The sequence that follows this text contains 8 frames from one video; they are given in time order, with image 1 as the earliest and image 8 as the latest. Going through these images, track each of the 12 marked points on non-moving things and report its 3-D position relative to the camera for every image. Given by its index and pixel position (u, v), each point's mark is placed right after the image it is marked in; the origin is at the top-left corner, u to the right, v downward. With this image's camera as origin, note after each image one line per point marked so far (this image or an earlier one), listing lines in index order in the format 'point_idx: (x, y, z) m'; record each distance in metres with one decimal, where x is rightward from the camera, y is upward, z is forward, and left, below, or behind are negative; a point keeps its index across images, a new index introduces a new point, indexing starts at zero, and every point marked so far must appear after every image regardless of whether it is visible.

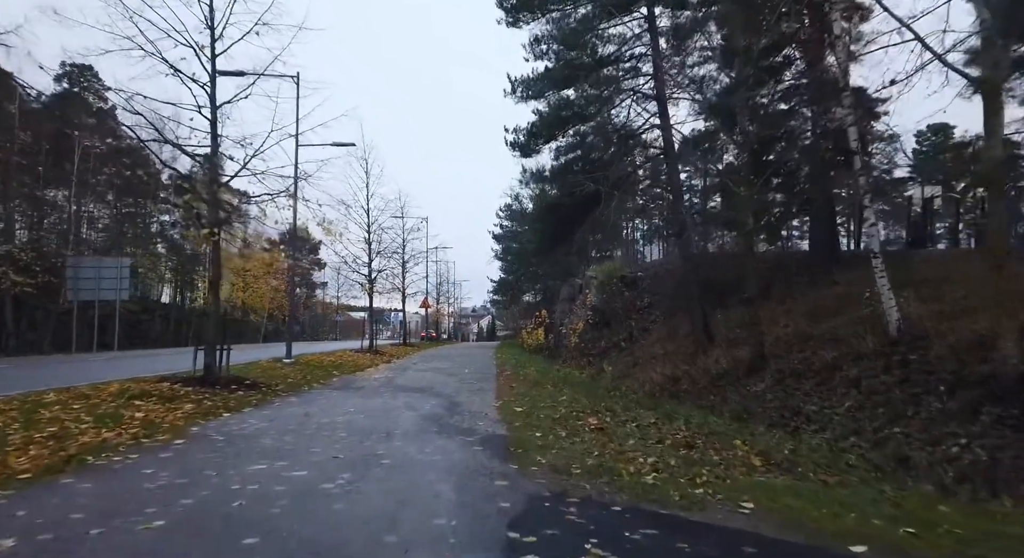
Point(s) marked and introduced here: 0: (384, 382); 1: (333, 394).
0: (-3.3, -2.6, +12.0) m
1: (-3.8, -2.4, +10.1) m
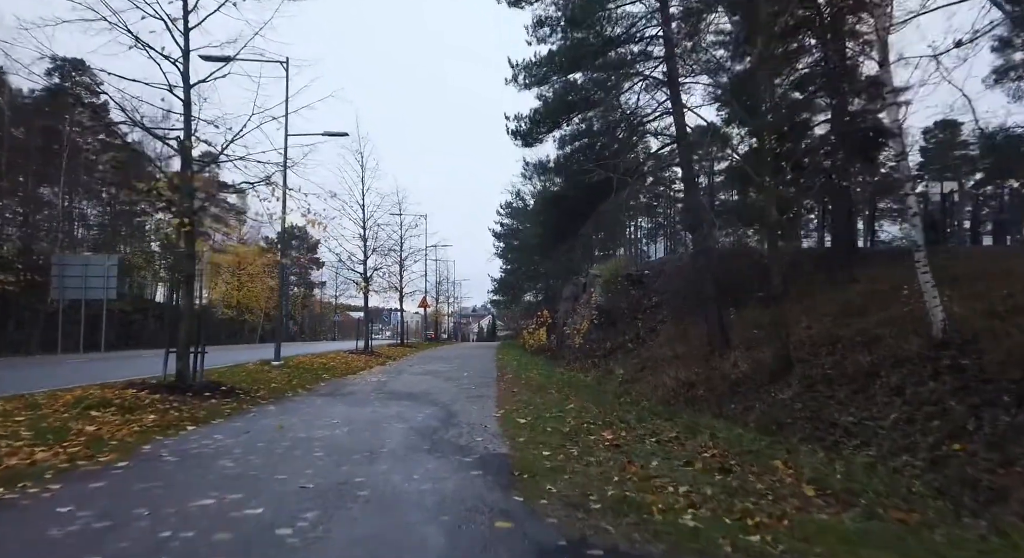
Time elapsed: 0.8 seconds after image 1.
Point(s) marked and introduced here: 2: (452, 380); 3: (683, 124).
0: (-3.2, -2.5, +11.1) m
1: (-3.7, -2.3, +9.2) m
2: (-1.6, -2.8, +13.2) m
3: (+4.7, +4.3, +13.4) m
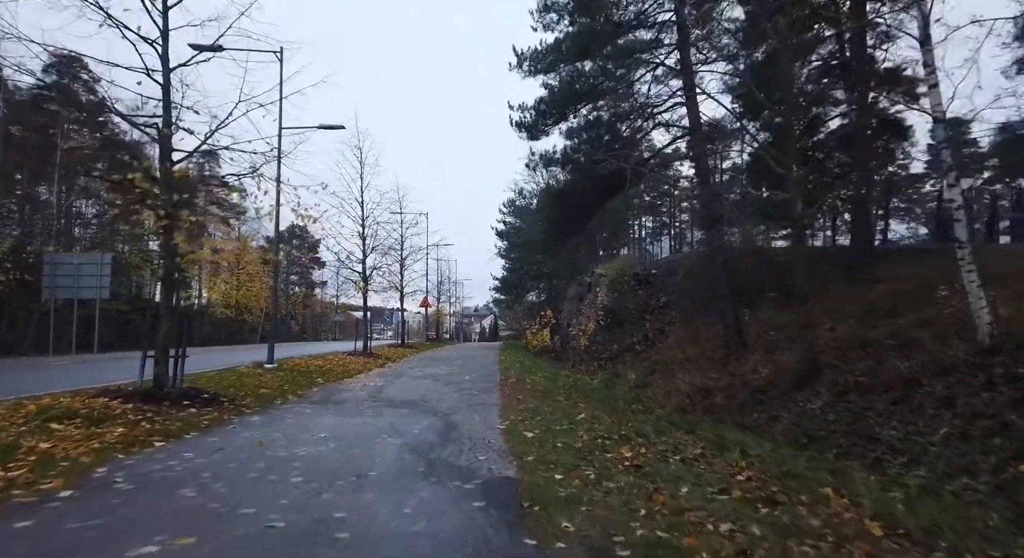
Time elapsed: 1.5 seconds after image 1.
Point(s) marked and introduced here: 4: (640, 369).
0: (-3.1, -2.5, +10.4) m
1: (-3.6, -2.3, +8.5) m
2: (-1.5, -2.8, +12.5) m
3: (+4.9, +4.3, +12.6) m
4: (+4.1, -2.9, +15.5) m
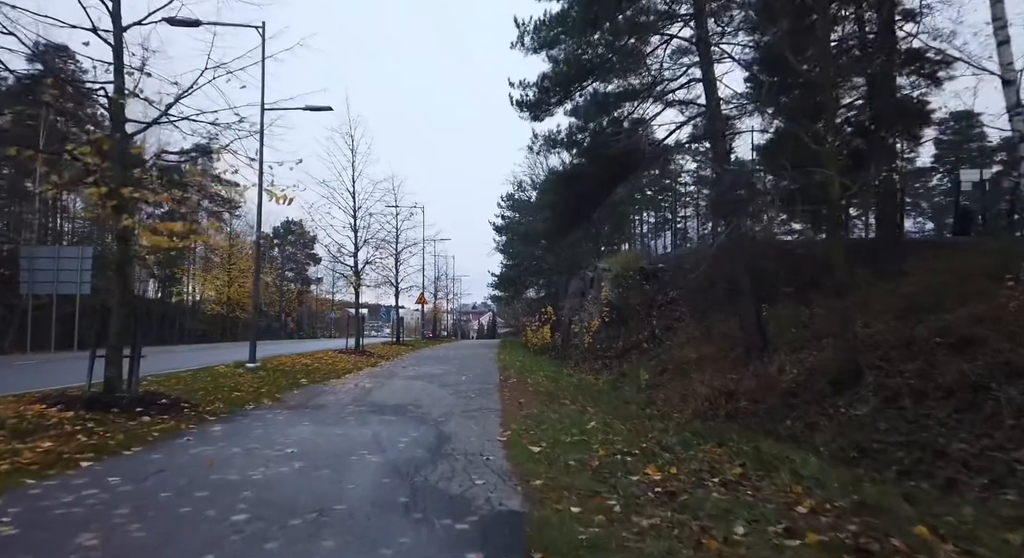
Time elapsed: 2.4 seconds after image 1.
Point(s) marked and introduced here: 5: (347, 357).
0: (-3.1, -2.3, +9.3) m
1: (-3.6, -2.2, +7.4) m
2: (-1.5, -2.6, +11.5) m
3: (+4.9, +4.5, +11.6) m
4: (+4.1, -2.7, +14.5) m
5: (-6.6, -3.1, +19.2) m
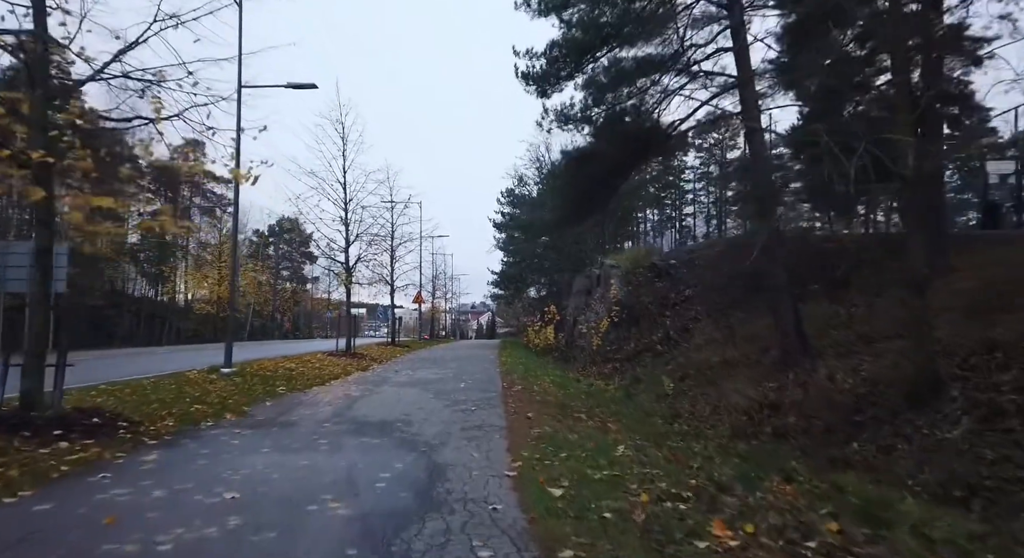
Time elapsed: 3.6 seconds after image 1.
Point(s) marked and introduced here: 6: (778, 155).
0: (-3.0, -2.2, +8.0) m
1: (-3.5, -2.0, +6.1) m
2: (-1.4, -2.5, +10.1) m
3: (+5.0, +4.6, +10.3) m
4: (+4.2, -2.6, +13.2) m
5: (-6.5, -3.0, +17.8) m
6: (+5.7, +2.7, +10.3) m
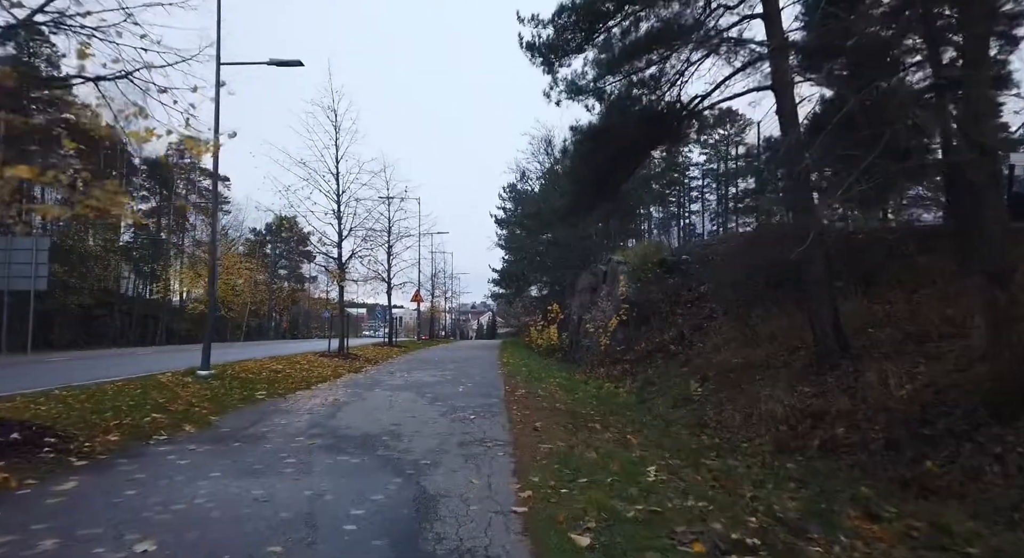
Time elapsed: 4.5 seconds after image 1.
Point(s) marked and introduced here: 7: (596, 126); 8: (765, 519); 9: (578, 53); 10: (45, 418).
0: (-2.9, -2.1, +6.9) m
1: (-3.4, -1.9, +5.0) m
2: (-1.3, -2.3, +9.1) m
3: (+5.0, +4.8, +9.2) m
4: (+4.3, -2.5, +12.1) m
5: (-6.4, -2.9, +16.8) m
6: (+5.8, +2.8, +9.3) m
7: (+1.7, +3.2, +10.0) m
8: (+2.0, -1.9, +3.8) m
9: (+1.4, +4.8, +10.2) m
10: (-6.1, -1.8, +6.3) m
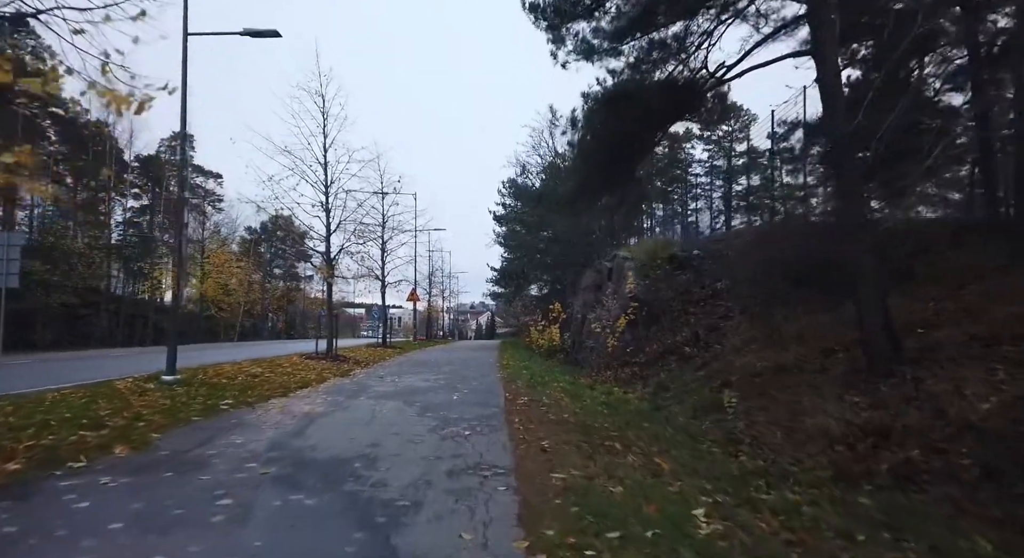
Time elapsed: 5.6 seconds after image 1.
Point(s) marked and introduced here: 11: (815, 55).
0: (-2.9, -1.9, +5.8) m
1: (-3.4, -1.8, +3.9) m
2: (-1.3, -2.2, +7.9) m
3: (+5.1, +4.9, +8.0) m
4: (+4.3, -2.3, +11.0) m
5: (-6.4, -2.7, +15.6) m
6: (+5.8, +2.9, +8.1) m
7: (+1.7, +3.3, +8.9) m
8: (+2.0, -1.7, +2.7) m
9: (+1.4, +4.9, +9.1) m
10: (-6.0, -1.7, +5.1) m
11: (+5.5, +4.1, +8.7) m
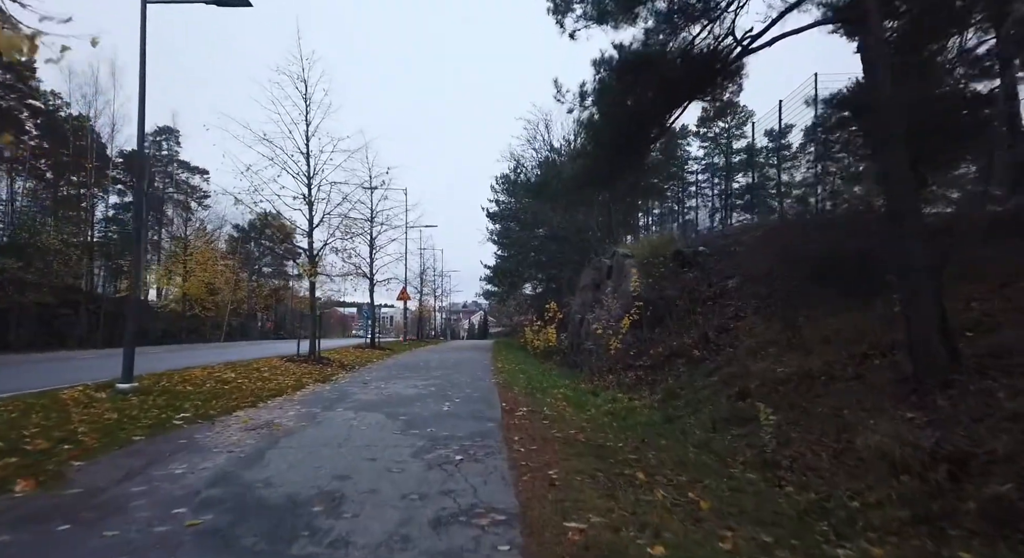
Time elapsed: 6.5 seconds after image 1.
0: (-2.9, -1.9, +4.7) m
1: (-3.4, -1.7, +2.8) m
2: (-1.3, -2.1, +6.8) m
3: (+5.1, +4.9, +7.1) m
4: (+4.2, -2.3, +10.0) m
5: (-6.5, -2.7, +14.5) m
6: (+5.8, +3.0, +7.2) m
7: (+1.7, +3.4, +7.8) m
8: (+2.1, -1.7, +1.7) m
9: (+1.4, +5.0, +8.0) m
10: (-6.0, -1.6, +4.0) m
11: (+5.5, +4.1, +7.7) m
